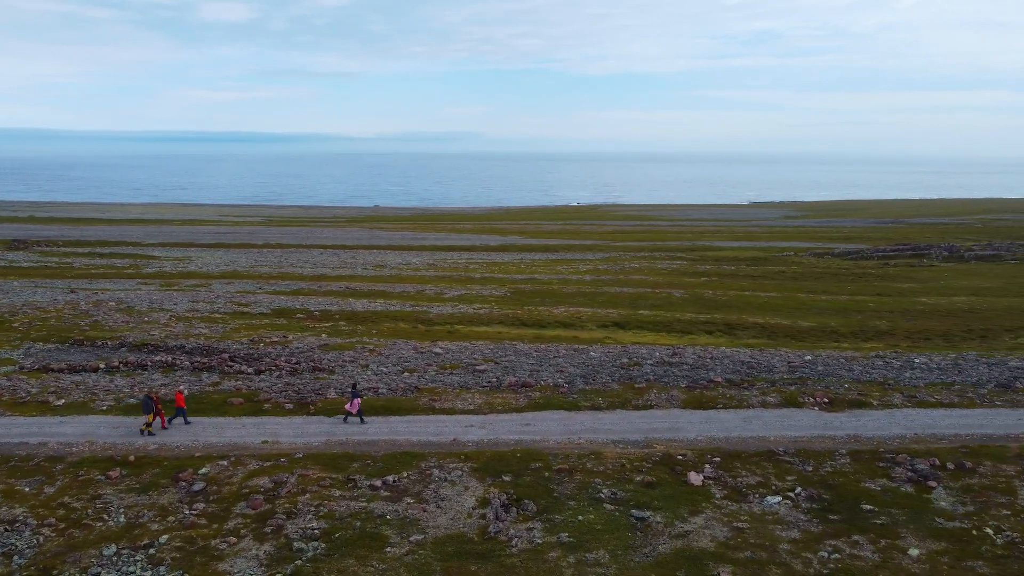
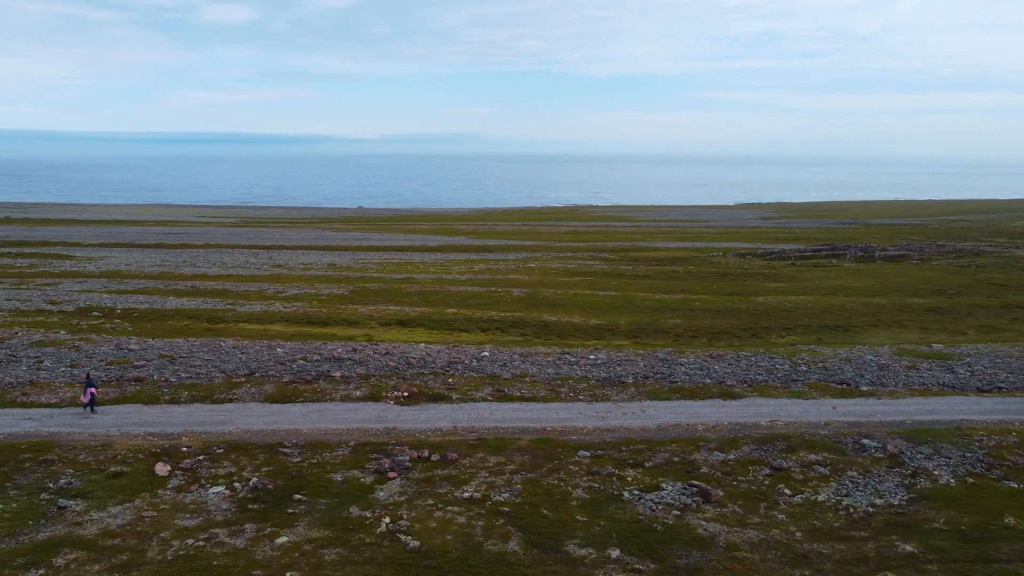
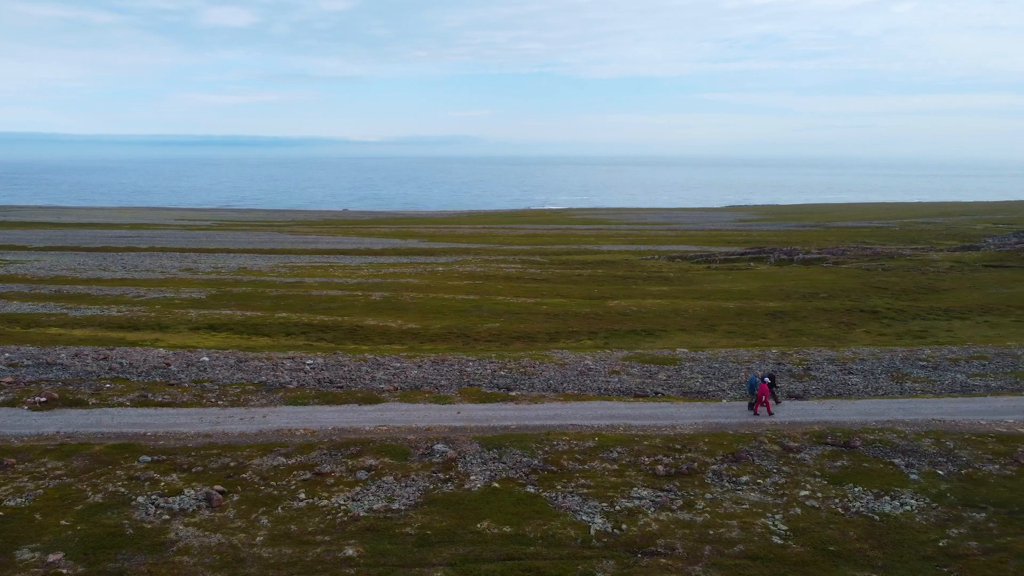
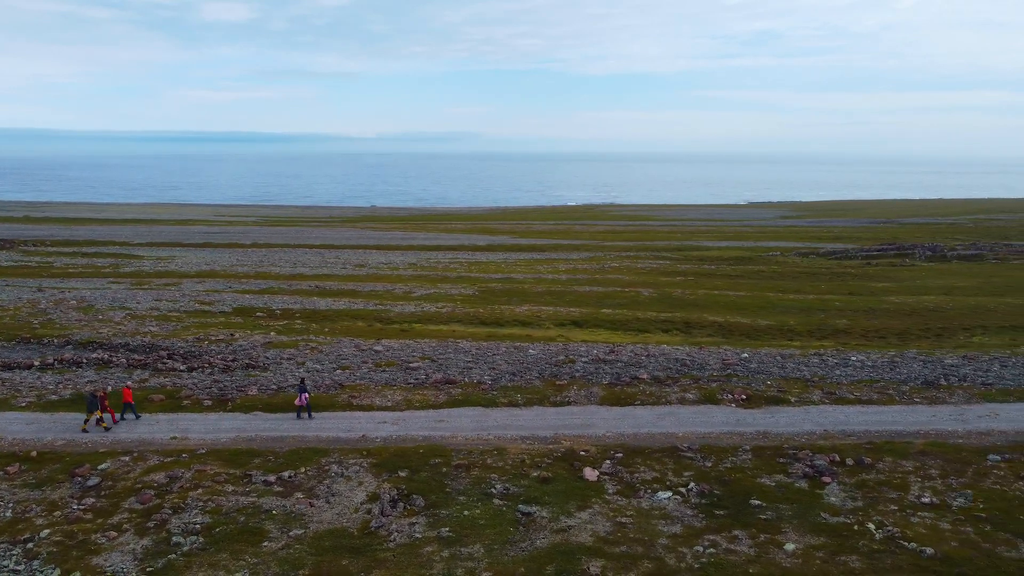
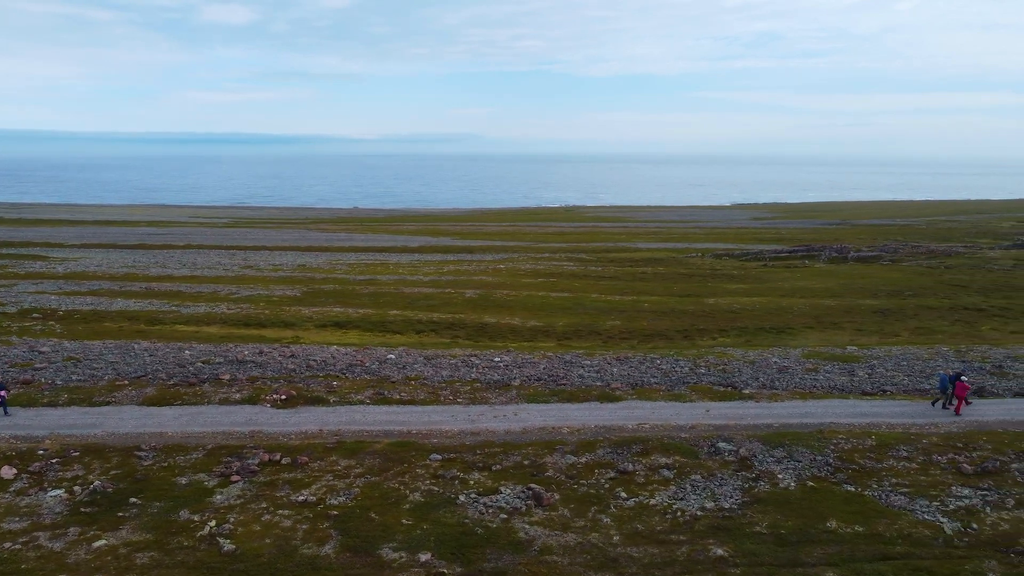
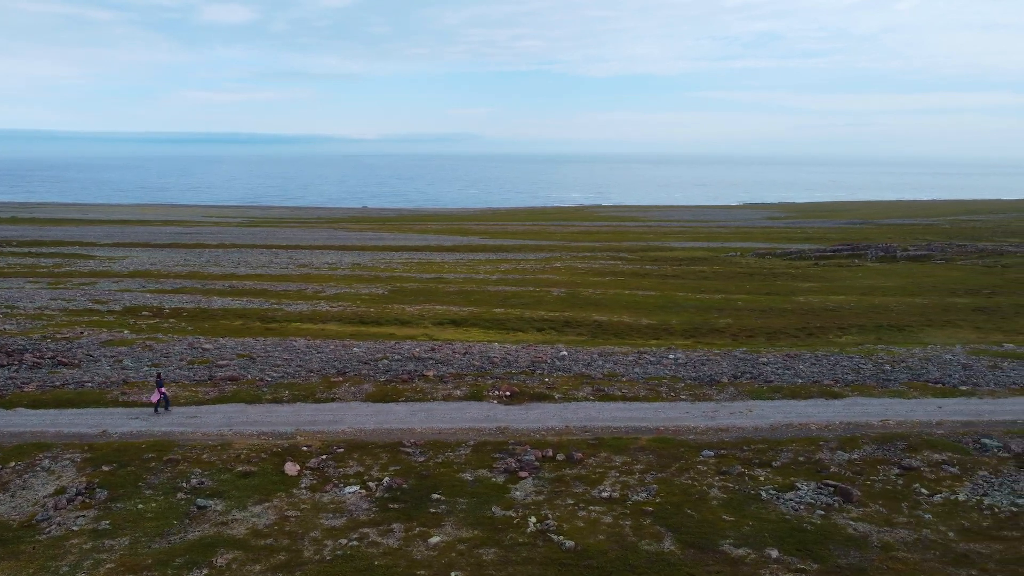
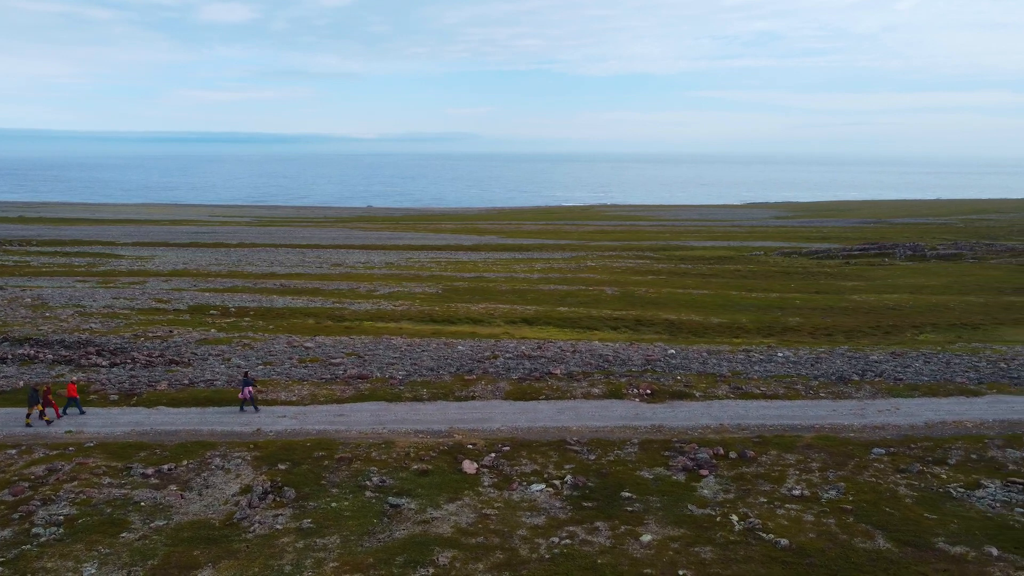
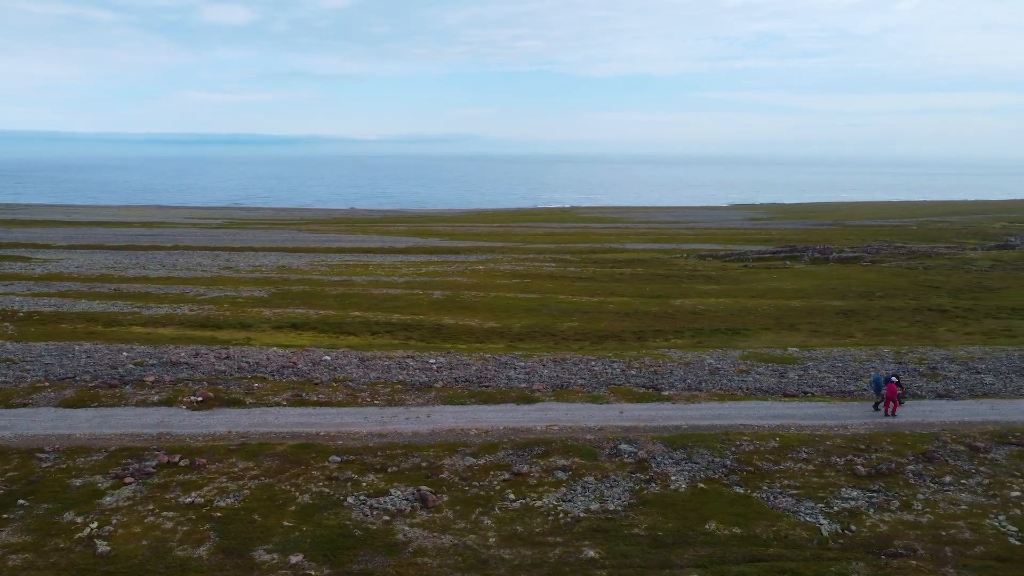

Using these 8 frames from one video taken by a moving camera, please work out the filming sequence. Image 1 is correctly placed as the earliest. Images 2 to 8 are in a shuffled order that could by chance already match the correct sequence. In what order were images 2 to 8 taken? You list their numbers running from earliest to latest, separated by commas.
4, 7, 6, 2, 5, 8, 3
